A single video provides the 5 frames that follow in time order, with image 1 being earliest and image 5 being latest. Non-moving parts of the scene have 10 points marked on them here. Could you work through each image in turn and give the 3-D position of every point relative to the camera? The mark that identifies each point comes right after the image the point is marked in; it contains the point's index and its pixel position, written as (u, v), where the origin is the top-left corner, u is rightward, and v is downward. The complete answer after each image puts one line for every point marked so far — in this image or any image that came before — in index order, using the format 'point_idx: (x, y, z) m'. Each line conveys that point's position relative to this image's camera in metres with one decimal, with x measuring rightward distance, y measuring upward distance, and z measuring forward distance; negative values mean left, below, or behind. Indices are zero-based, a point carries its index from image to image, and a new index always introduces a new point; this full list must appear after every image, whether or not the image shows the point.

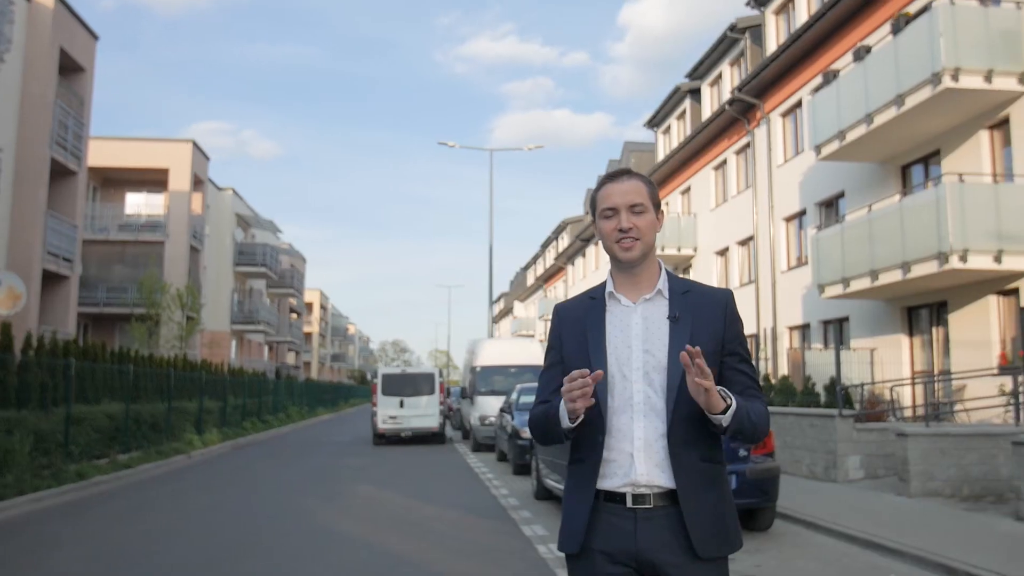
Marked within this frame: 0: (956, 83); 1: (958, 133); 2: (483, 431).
0: (+7.4, +3.4, +14.2) m
1: (+8.4, +2.9, +16.1) m
2: (-0.6, -3.0, +17.8) m
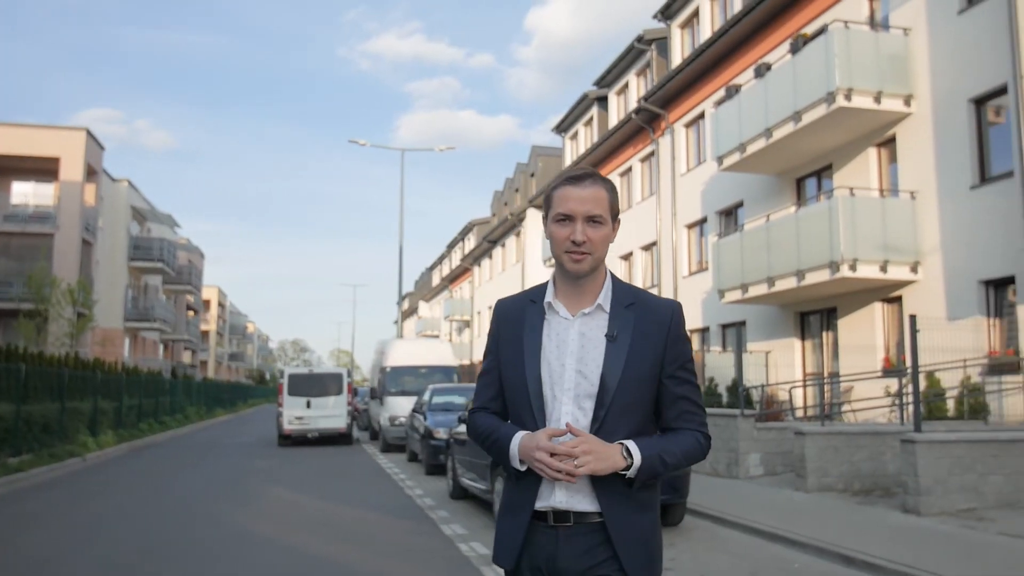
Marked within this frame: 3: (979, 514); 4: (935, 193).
0: (+6.0, +3.3, +15.1) m
1: (+6.8, +2.8, +17.1) m
2: (-2.5, -3.0, +17.8) m
3: (+4.7, -2.3, +8.6) m
4: (+7.3, +1.7, +14.7) m
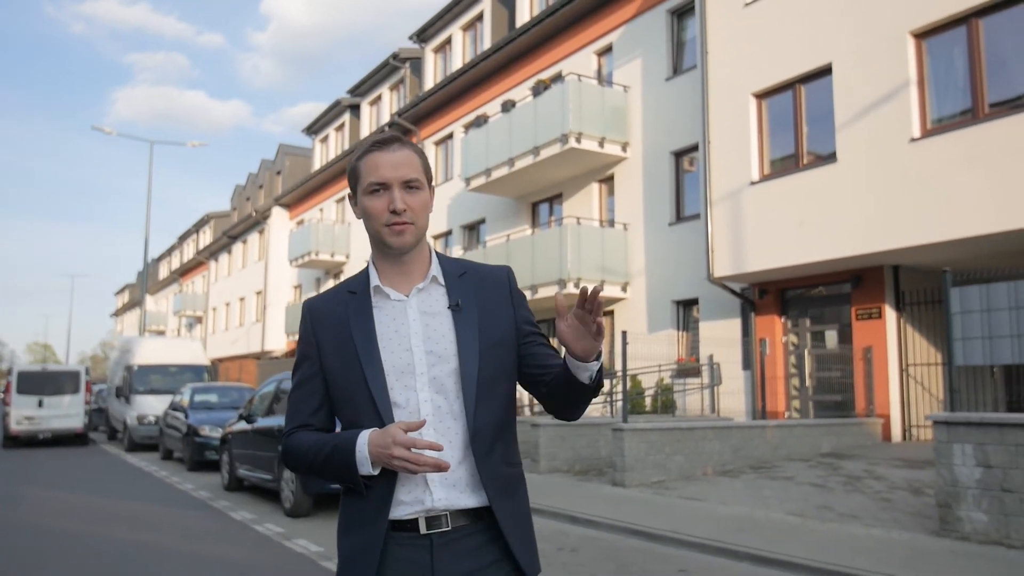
0: (+1.4, +3.0, +17.8) m
1: (+1.5, +2.5, +19.9) m
2: (-7.7, -3.0, +17.6) m
3: (+2.0, -2.6, +11.1) m
4: (+2.7, +1.3, +17.8) m
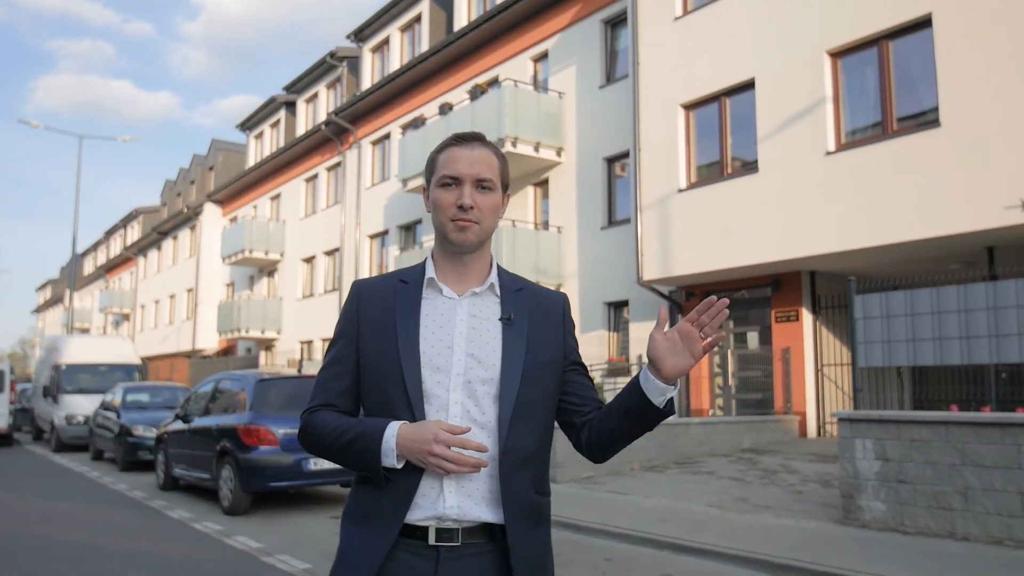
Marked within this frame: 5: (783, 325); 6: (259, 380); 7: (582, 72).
0: (0.0, +3.0, +18.2) m
1: (0.0, +2.4, +20.3) m
2: (-9.0, -2.9, +17.4) m
3: (+1.1, -2.6, +11.6) m
4: (+1.4, +1.3, +18.4) m
5: (+4.6, -0.6, +14.5) m
6: (-2.9, -1.1, +9.8) m
7: (+1.5, +4.7, +18.5) m
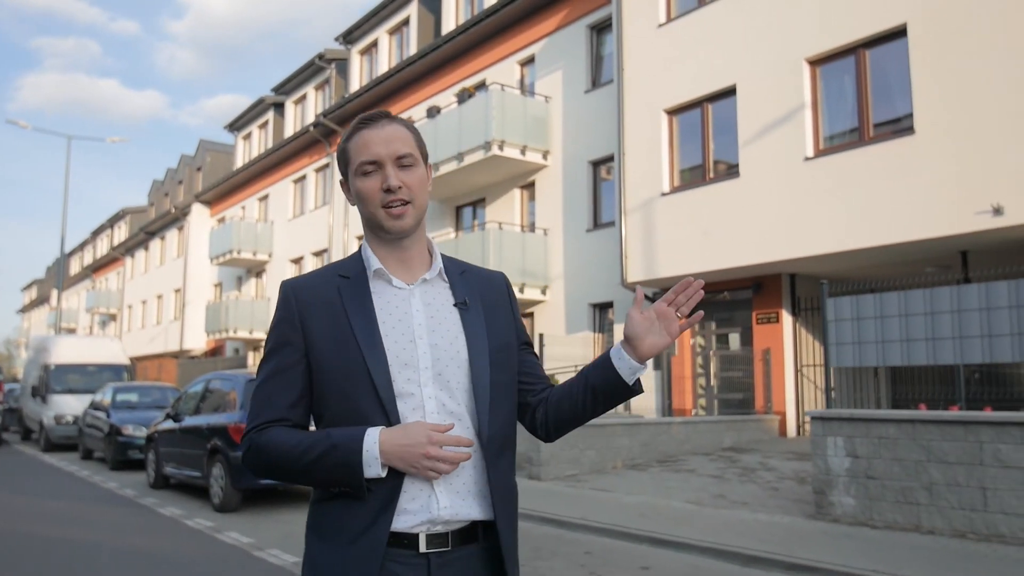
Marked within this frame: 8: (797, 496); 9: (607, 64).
0: (-0.2, +2.9, +18.4) m
1: (-0.3, +2.4, +20.5) m
2: (-9.3, -2.9, +17.5) m
3: (+0.9, -2.6, +11.9) m
4: (+1.1, +1.2, +18.6) m
5: (+4.4, -0.7, +14.8) m
6: (-3.1, -1.1, +10.0) m
7: (+1.2, +4.6, +18.7) m
8: (+3.1, -2.3, +9.4) m
9: (+2.0, +4.7, +18.0) m
